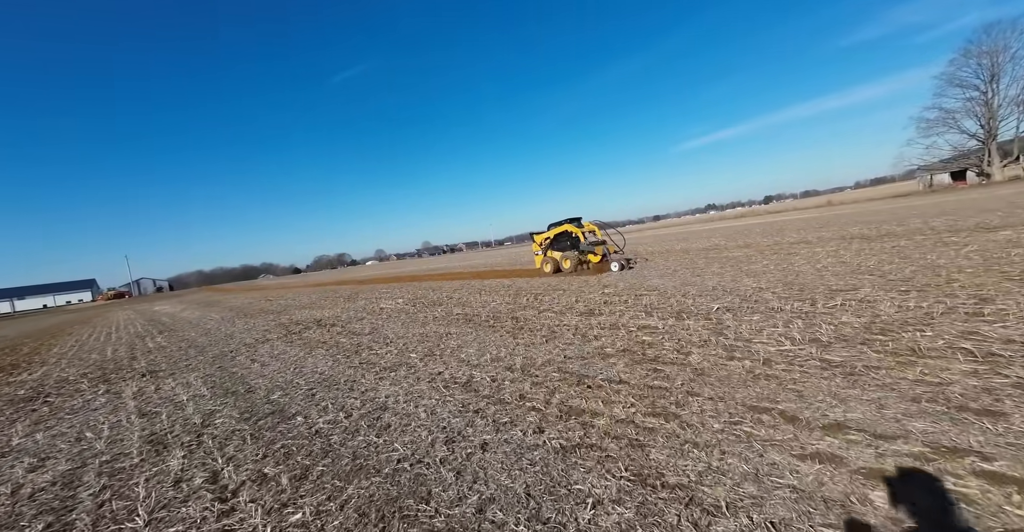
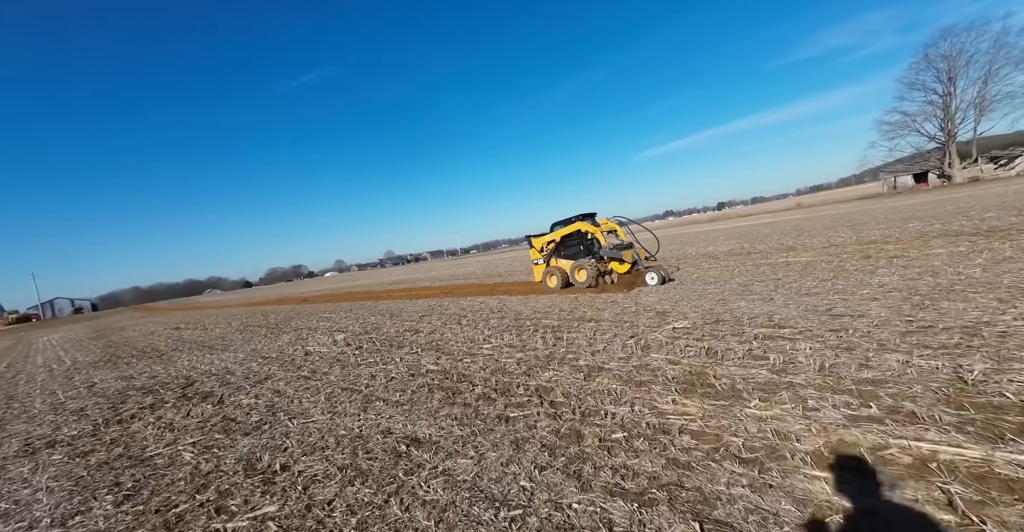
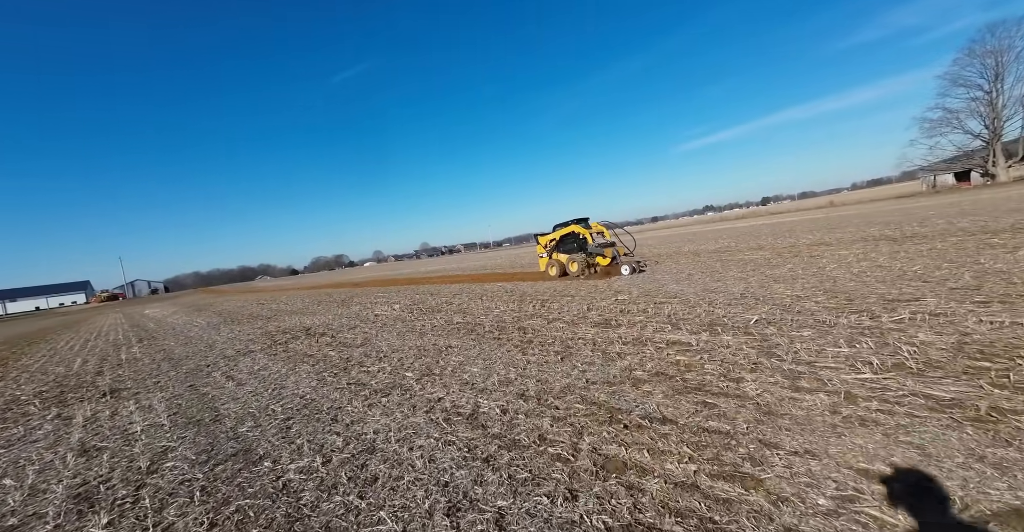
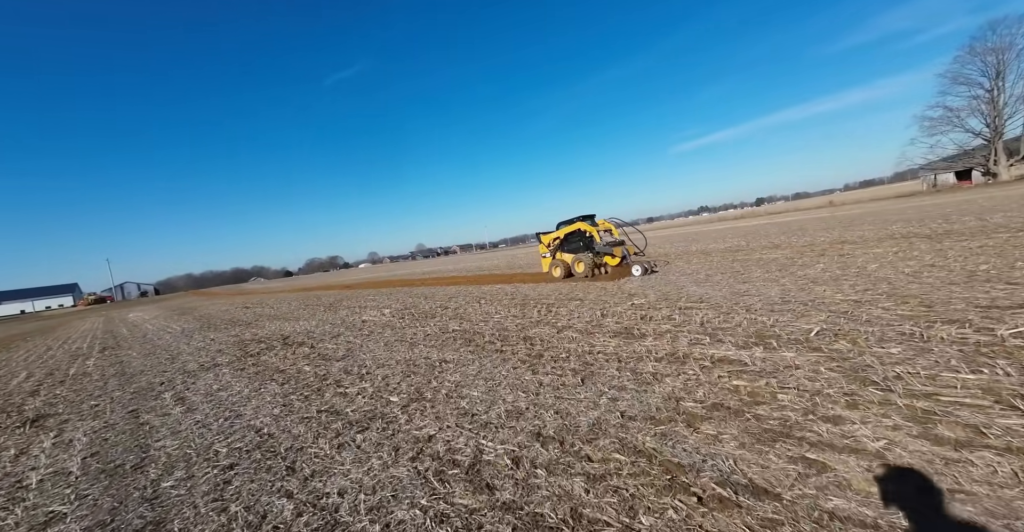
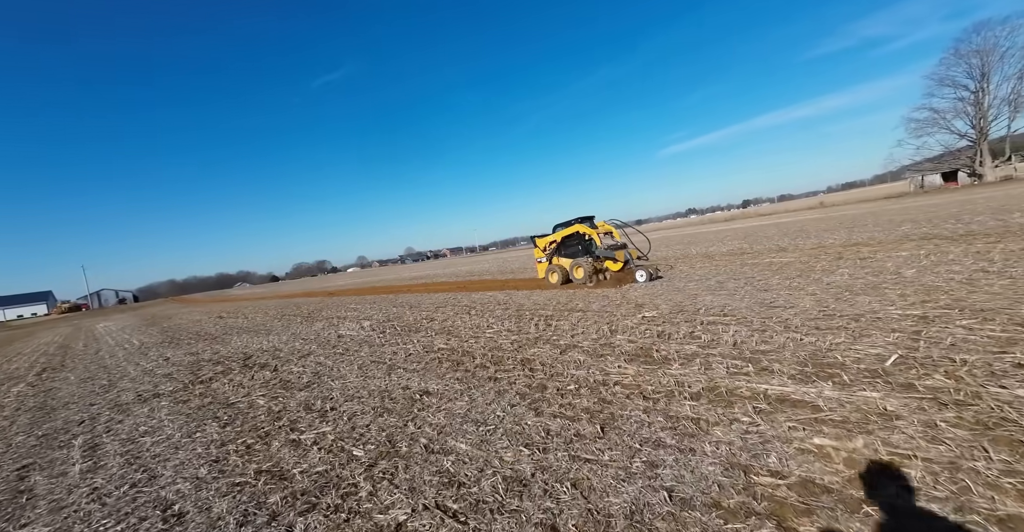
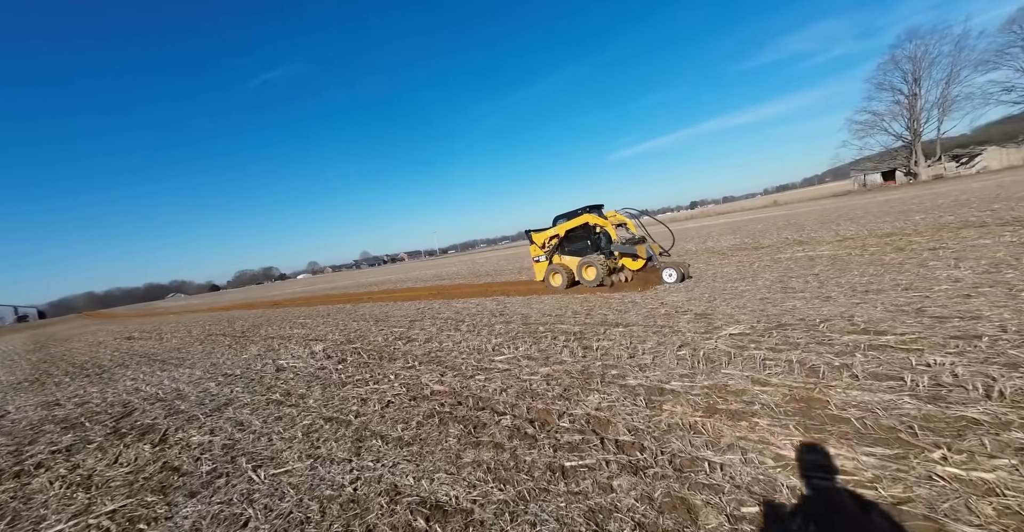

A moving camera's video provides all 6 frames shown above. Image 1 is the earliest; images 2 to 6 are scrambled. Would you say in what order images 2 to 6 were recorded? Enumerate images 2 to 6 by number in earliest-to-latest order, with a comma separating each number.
3, 4, 5, 2, 6
